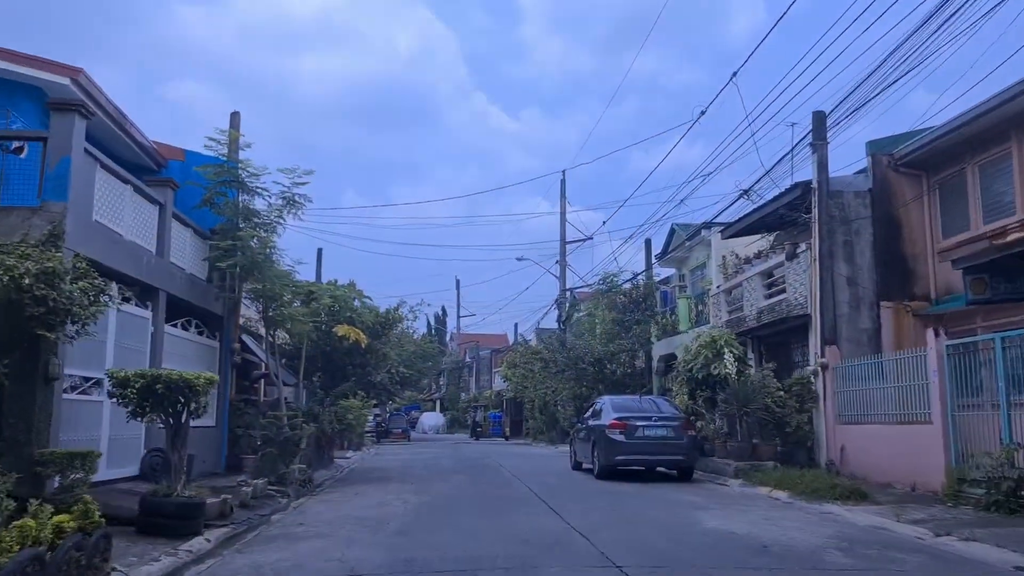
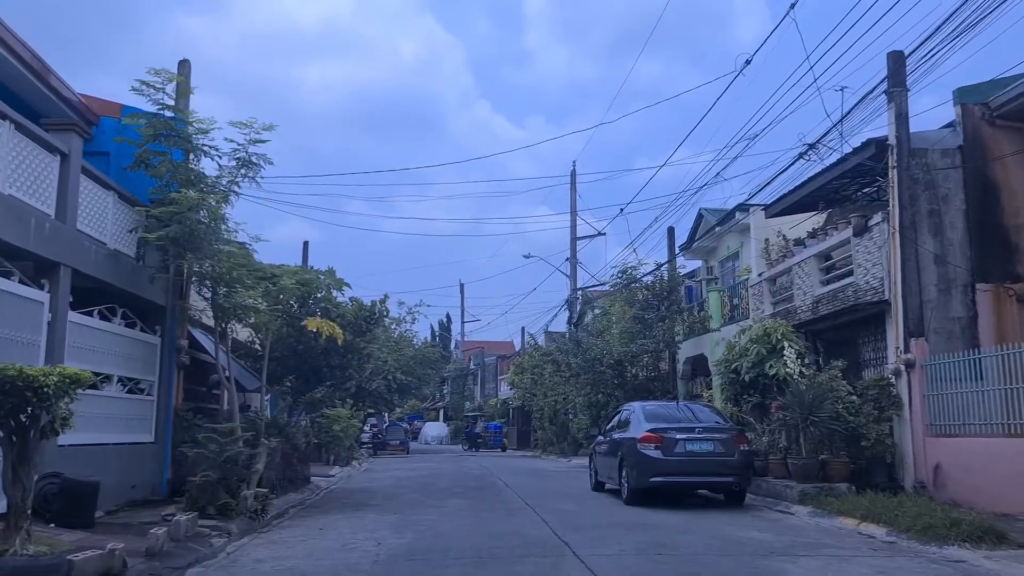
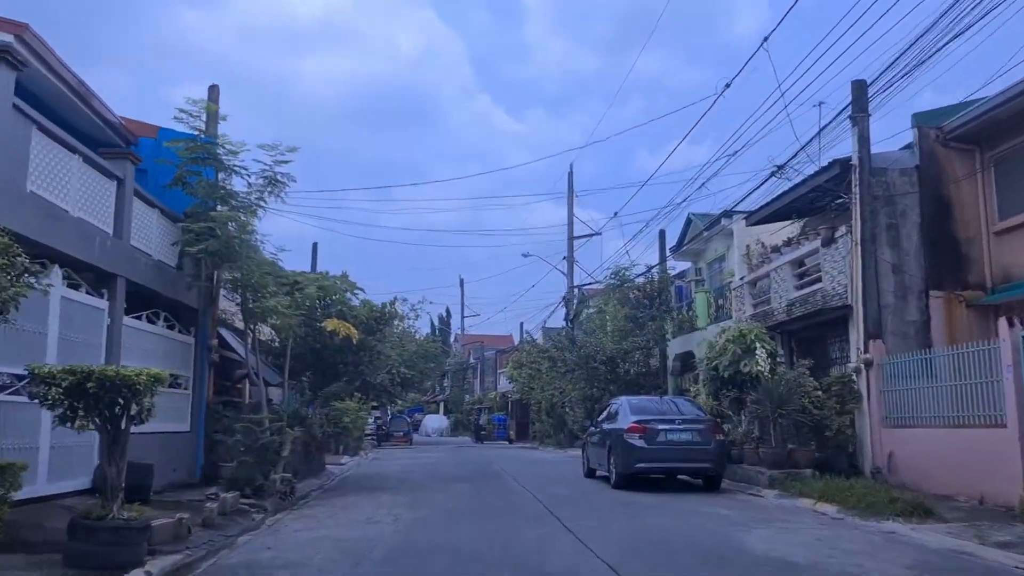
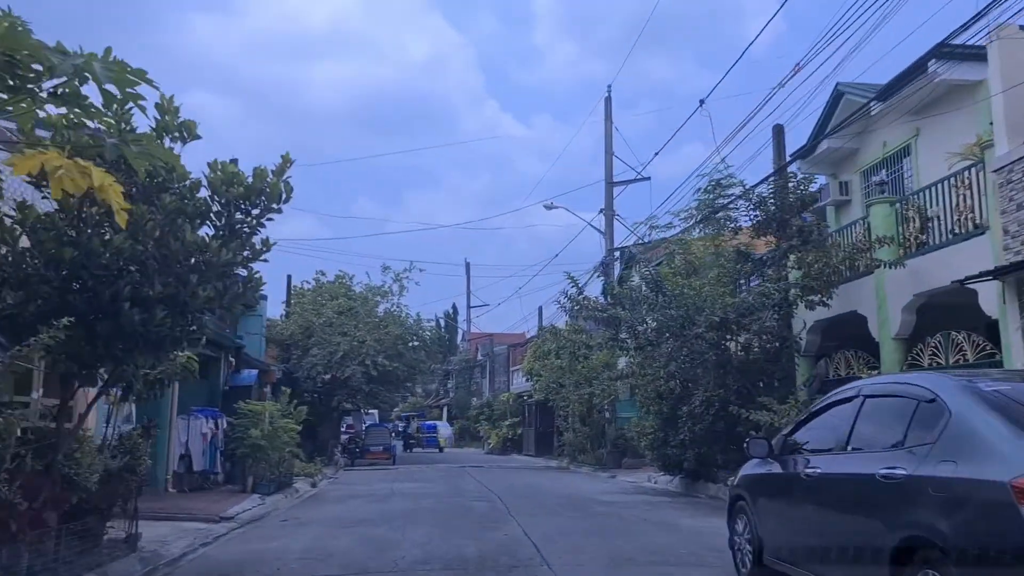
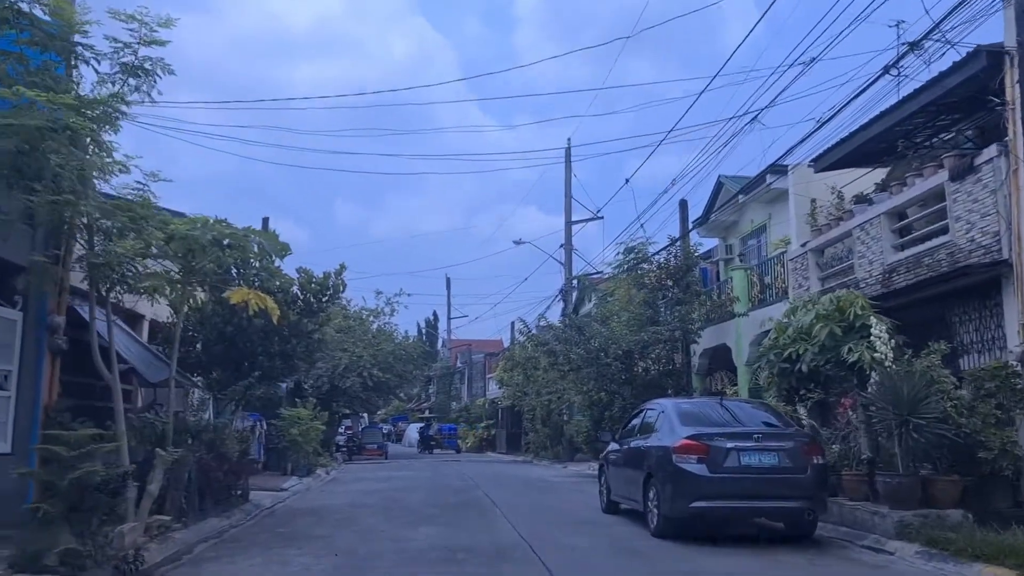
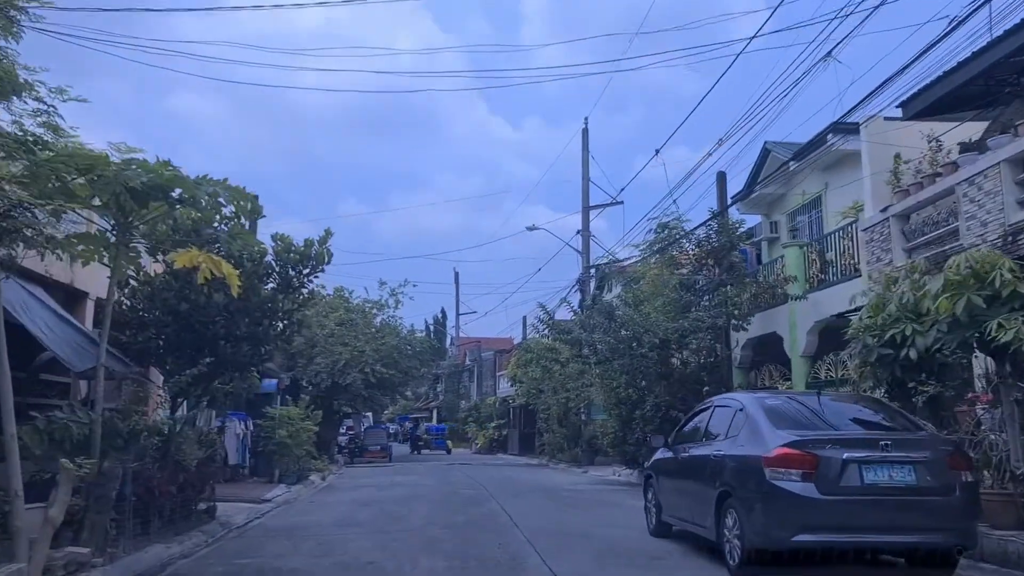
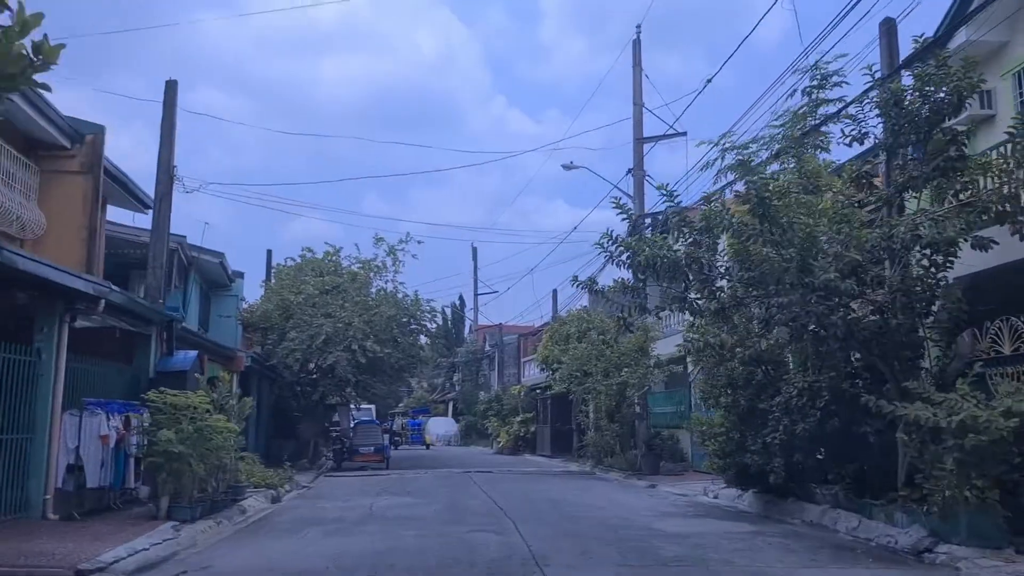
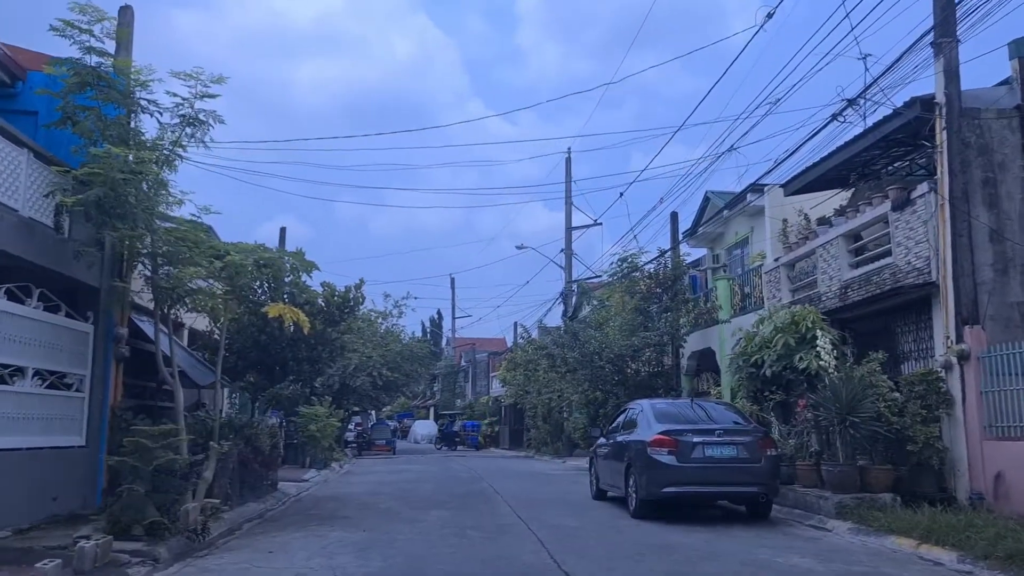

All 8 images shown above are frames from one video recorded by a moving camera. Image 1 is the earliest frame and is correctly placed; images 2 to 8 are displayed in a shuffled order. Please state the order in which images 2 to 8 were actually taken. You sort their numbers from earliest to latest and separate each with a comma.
3, 2, 8, 5, 6, 4, 7
